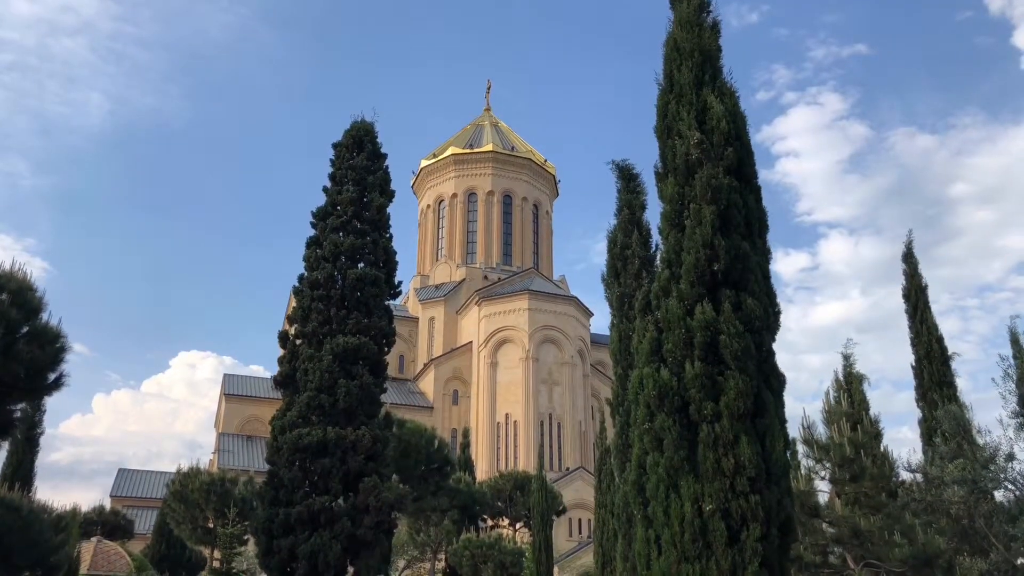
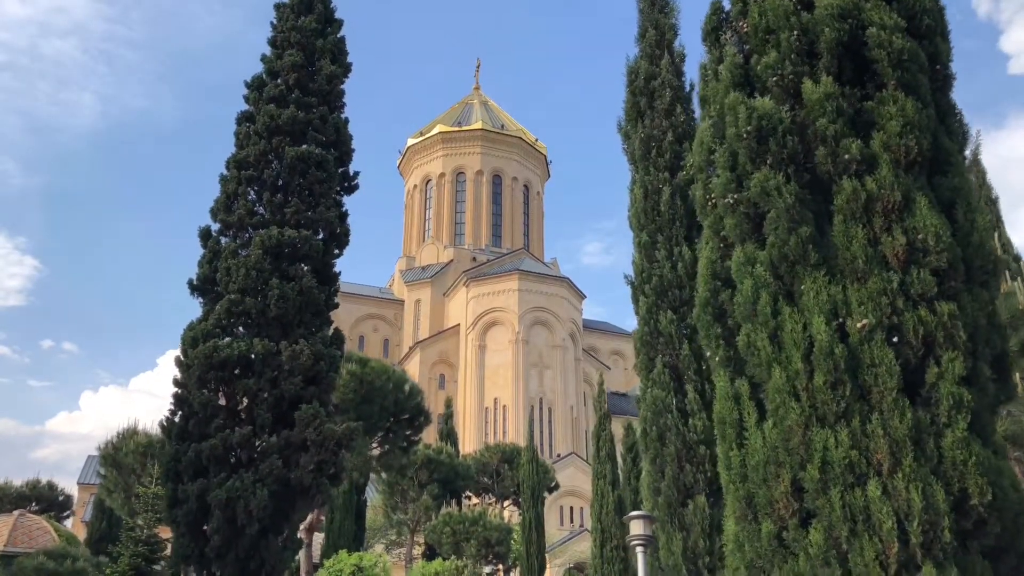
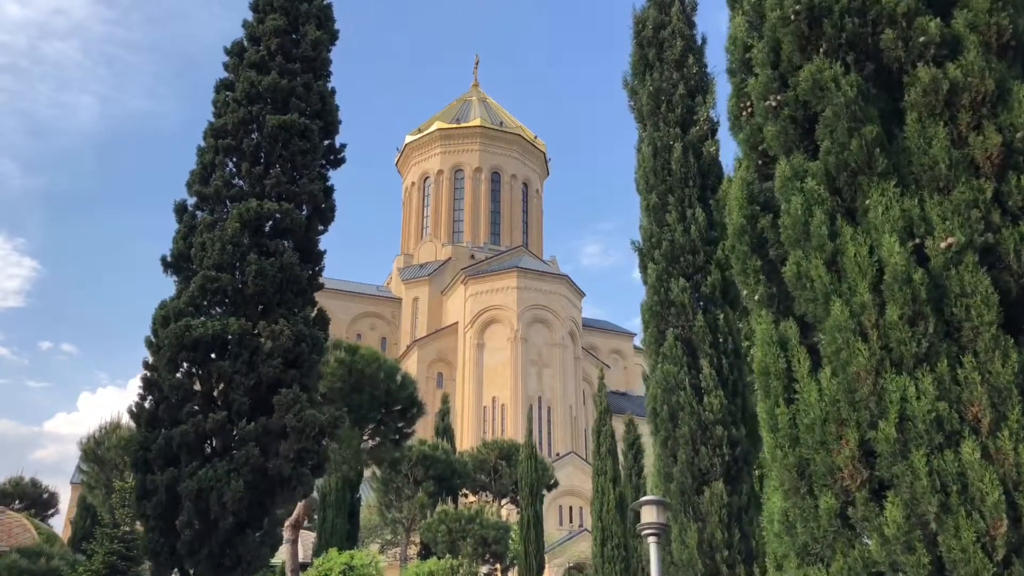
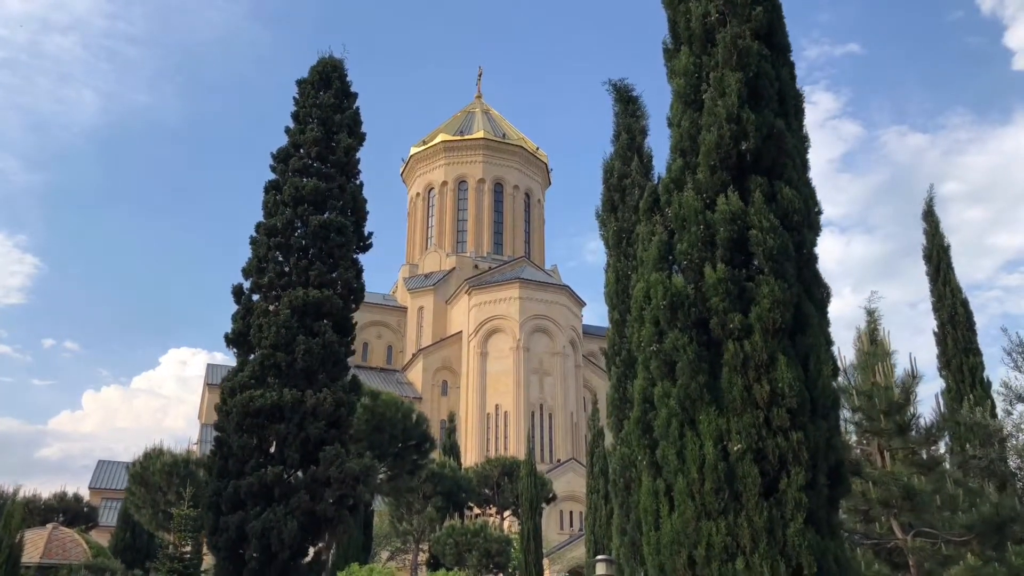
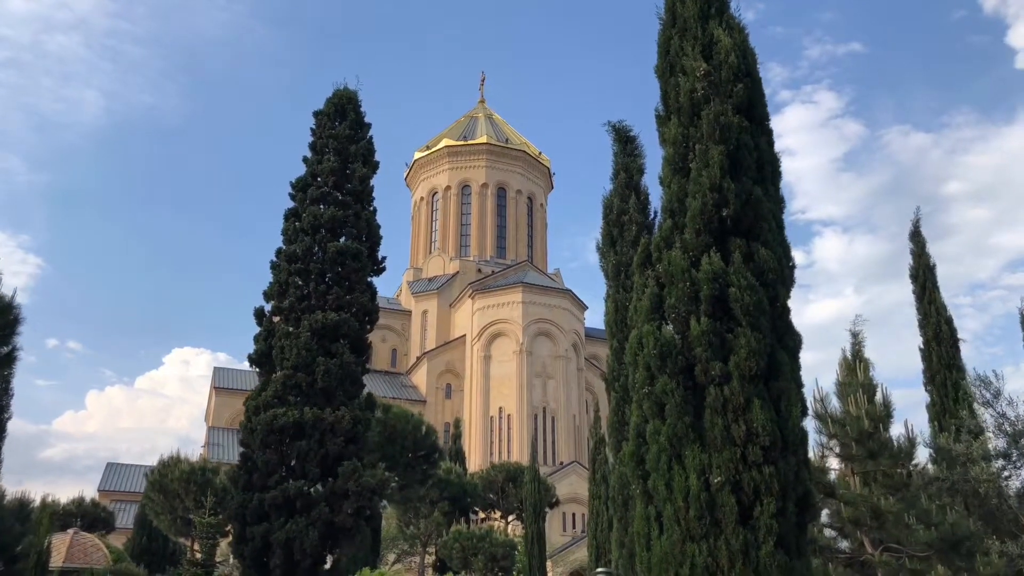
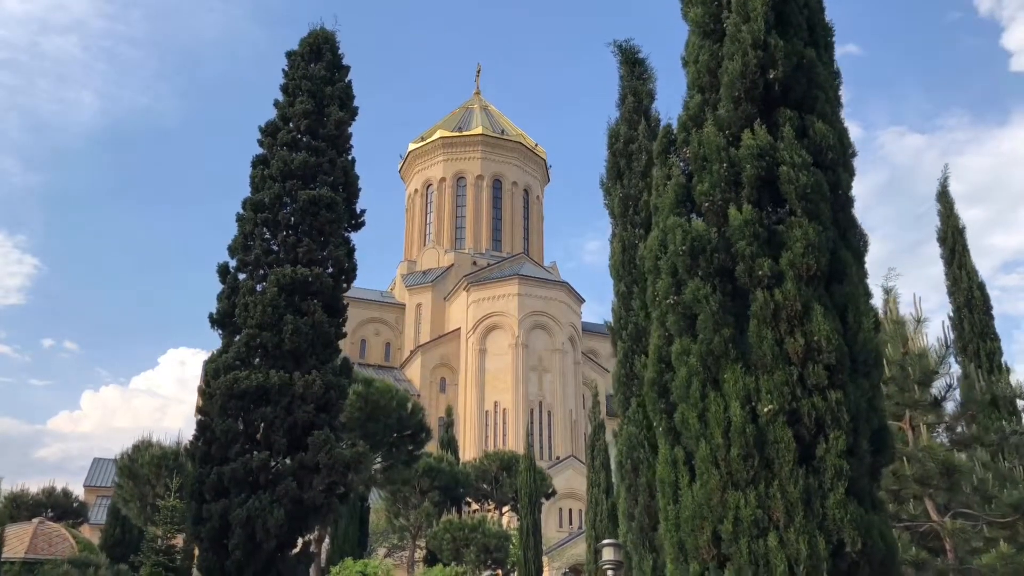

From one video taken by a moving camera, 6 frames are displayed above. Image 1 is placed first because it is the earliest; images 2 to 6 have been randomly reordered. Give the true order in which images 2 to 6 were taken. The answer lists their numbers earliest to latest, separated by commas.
5, 4, 6, 2, 3
